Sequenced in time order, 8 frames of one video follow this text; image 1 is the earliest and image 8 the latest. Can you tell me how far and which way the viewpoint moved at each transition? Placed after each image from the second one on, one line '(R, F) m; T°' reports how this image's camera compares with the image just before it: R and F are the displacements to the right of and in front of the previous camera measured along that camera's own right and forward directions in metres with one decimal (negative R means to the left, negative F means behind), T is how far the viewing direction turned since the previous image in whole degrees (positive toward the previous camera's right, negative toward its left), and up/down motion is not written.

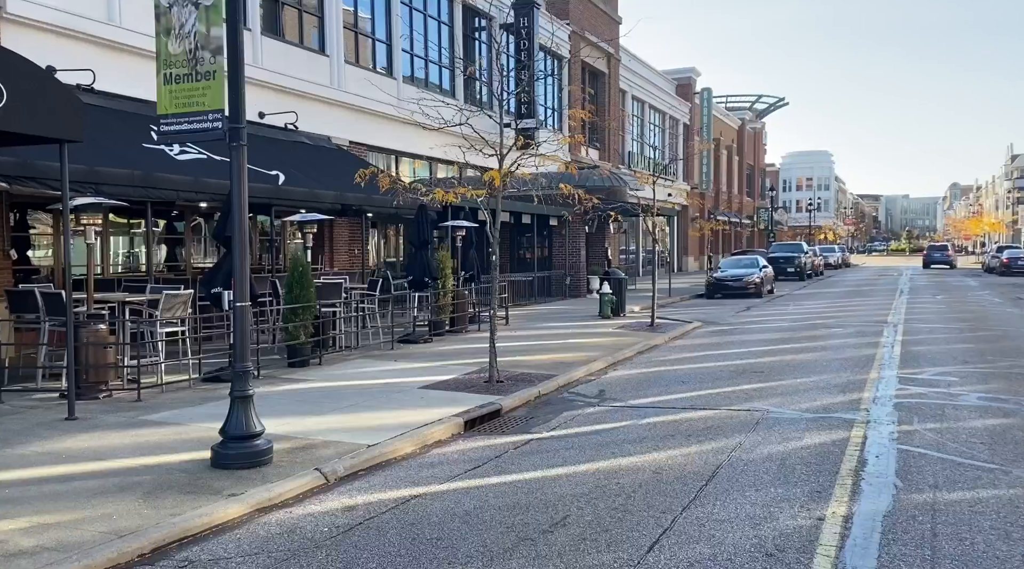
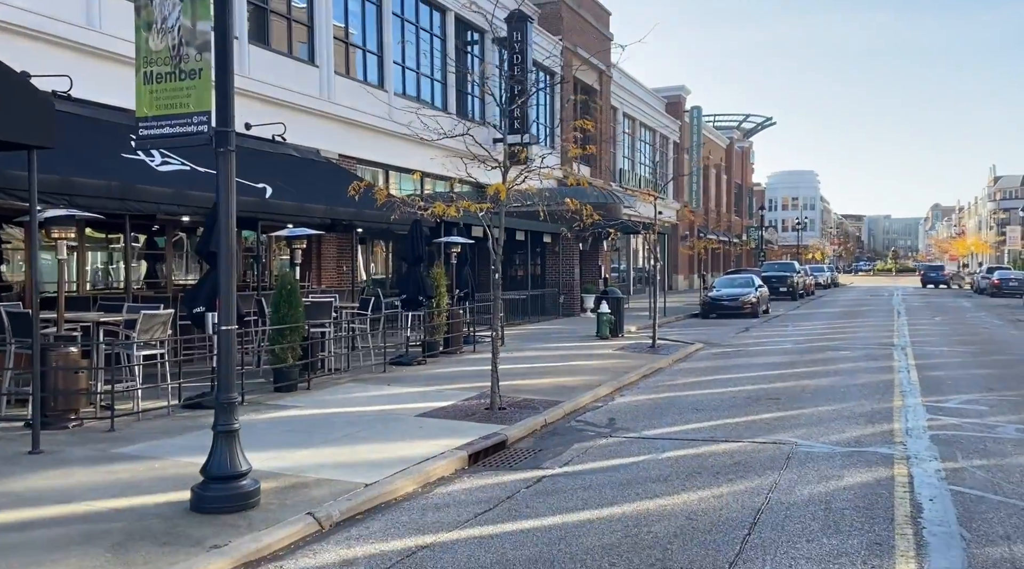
(-0.2, +0.6) m; +1°
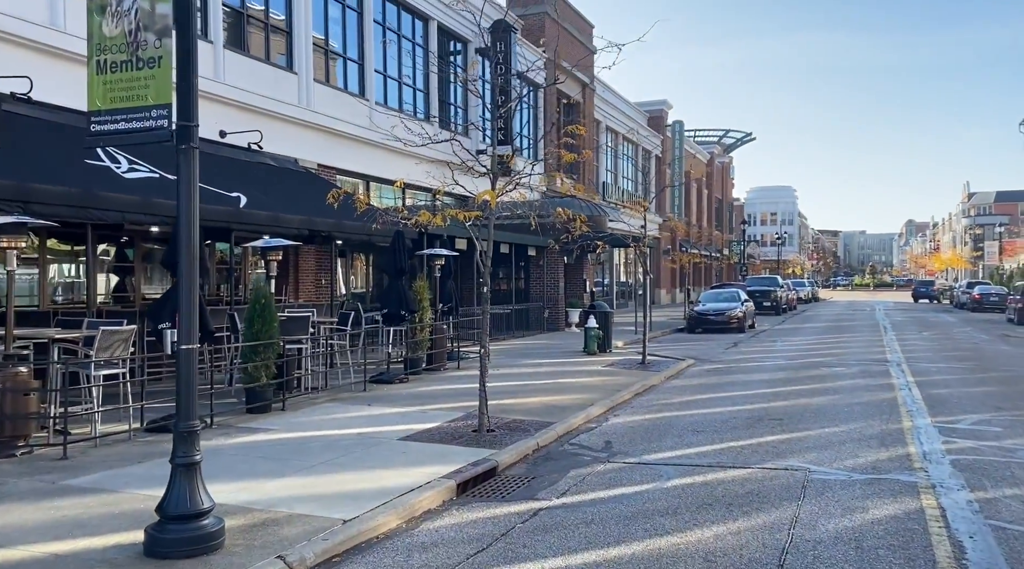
(-0.1, +0.6) m; +1°
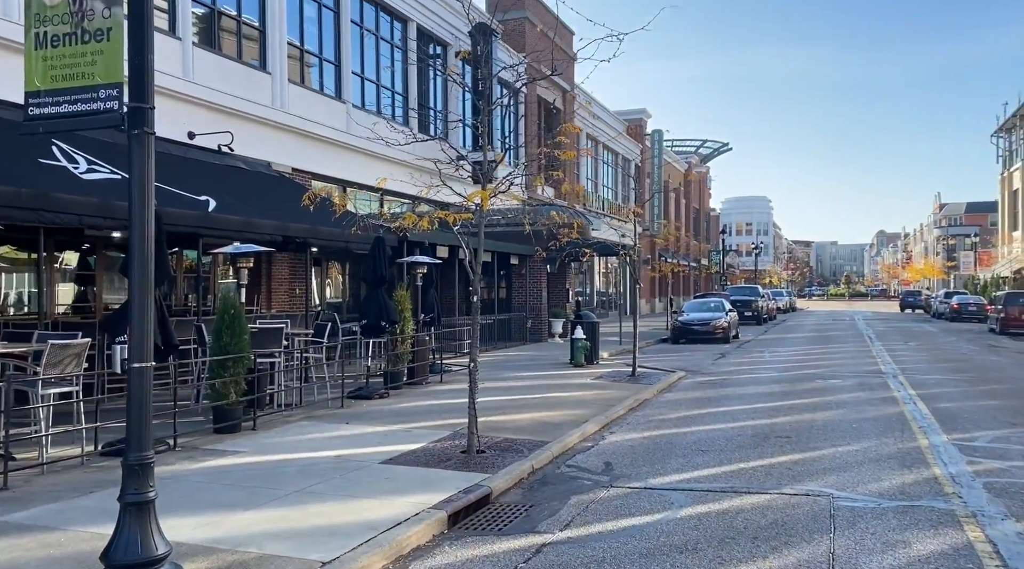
(-0.2, +0.7) m; +2°
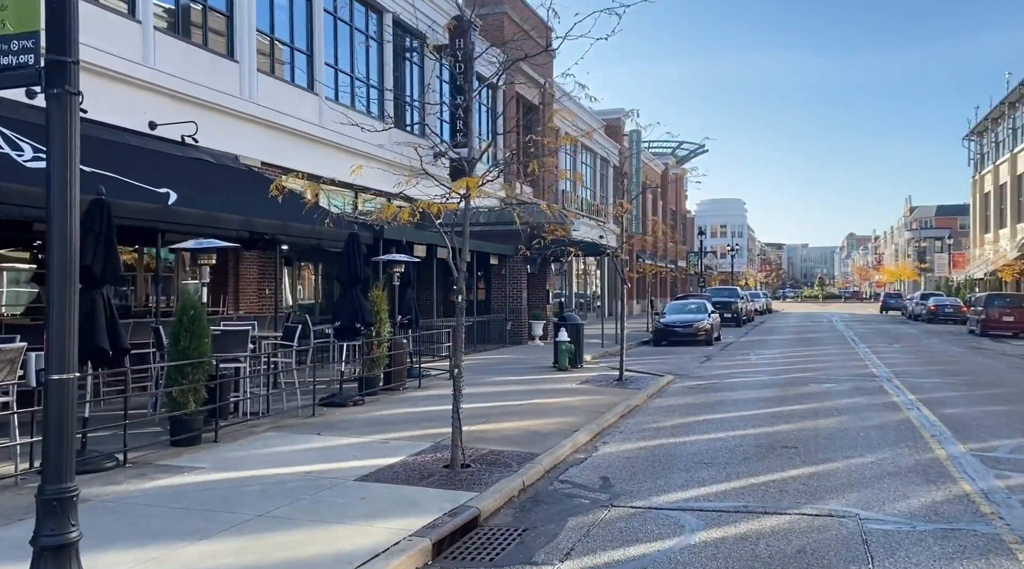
(-0.1, +0.8) m; +2°
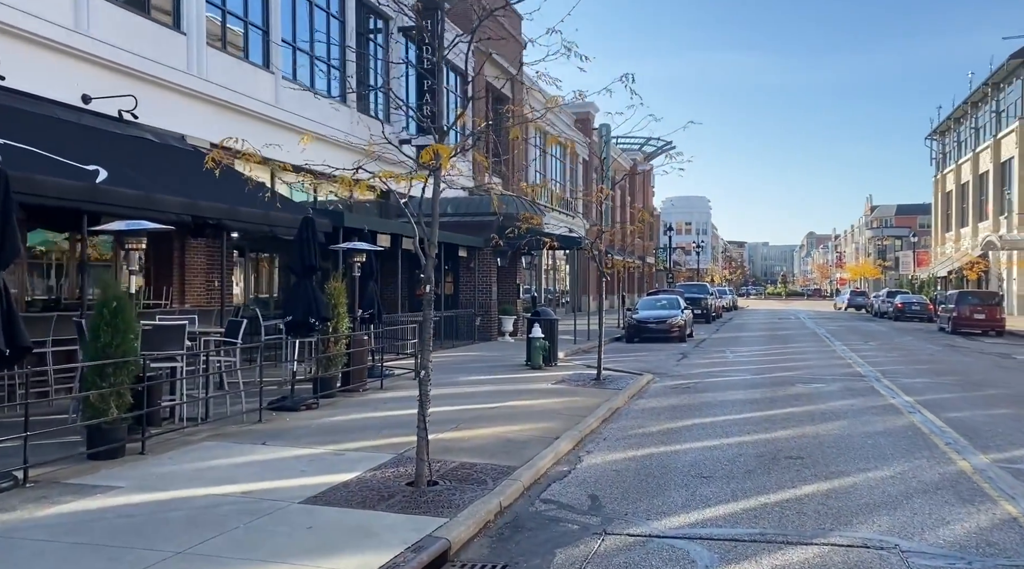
(-0.1, +1.1) m; +2°
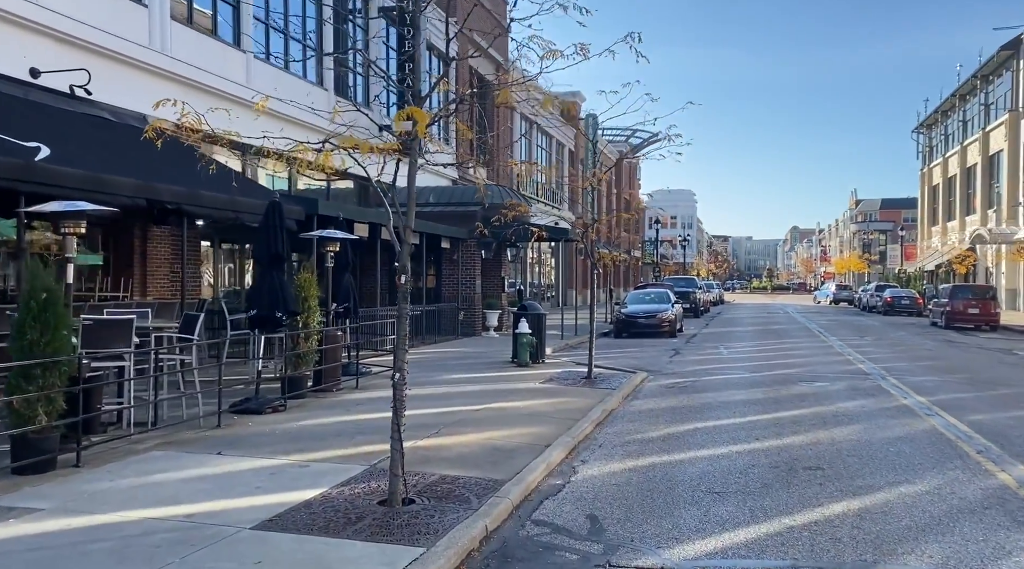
(0.0, +0.9) m; +1°
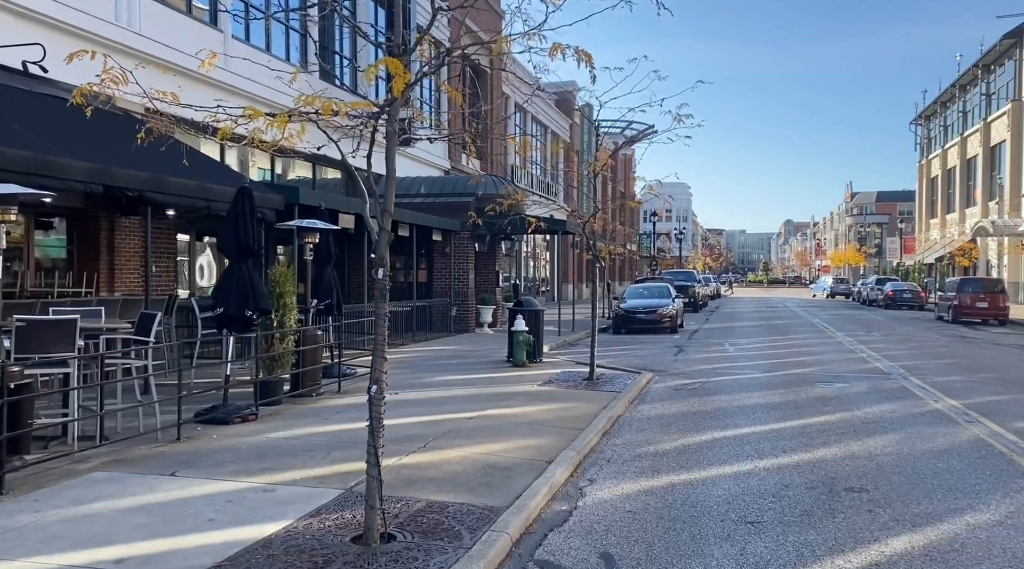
(0.0, +1.0) m; 0°
